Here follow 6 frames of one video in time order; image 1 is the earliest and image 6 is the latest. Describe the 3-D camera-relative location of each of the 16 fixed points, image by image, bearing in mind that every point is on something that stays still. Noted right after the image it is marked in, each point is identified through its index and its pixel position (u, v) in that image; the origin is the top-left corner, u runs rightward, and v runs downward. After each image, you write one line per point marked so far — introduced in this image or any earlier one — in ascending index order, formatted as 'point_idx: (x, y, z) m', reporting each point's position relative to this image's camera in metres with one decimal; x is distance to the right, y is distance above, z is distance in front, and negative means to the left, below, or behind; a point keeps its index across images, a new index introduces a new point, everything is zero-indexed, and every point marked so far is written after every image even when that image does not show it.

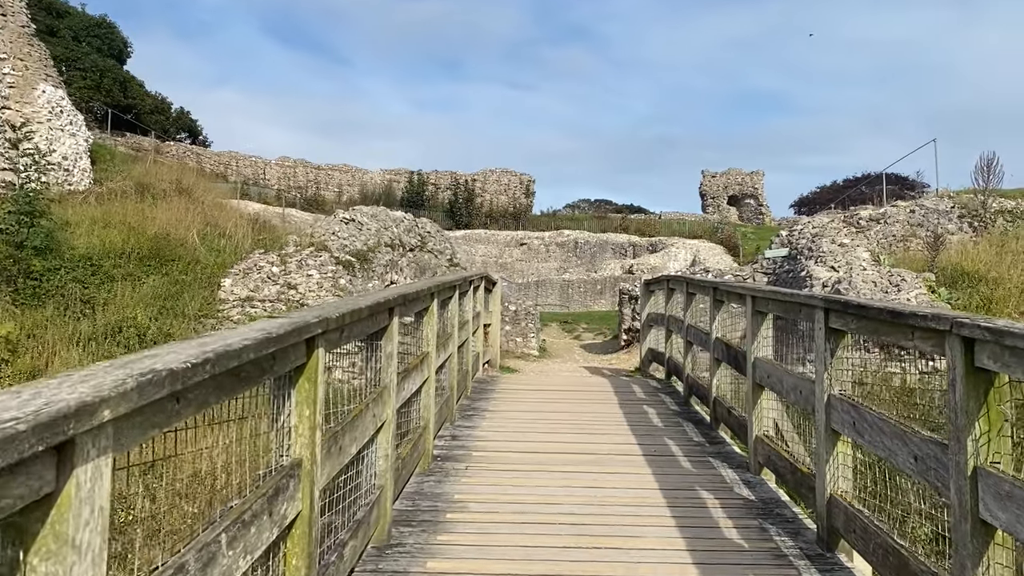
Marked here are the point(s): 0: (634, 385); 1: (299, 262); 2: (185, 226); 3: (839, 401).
0: (+1.0, -0.8, +7.2) m
1: (-2.3, +0.3, +9.2) m
2: (-3.7, +0.7, +9.8) m
3: (+1.2, -0.4, +3.0) m
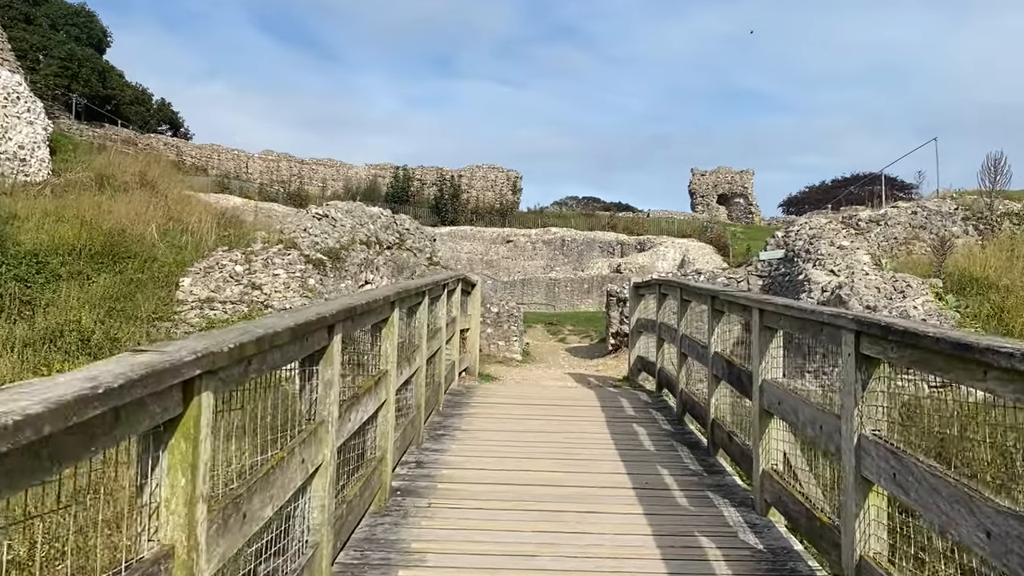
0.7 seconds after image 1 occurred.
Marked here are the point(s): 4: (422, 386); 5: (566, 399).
0: (+0.8, -0.8, +6.6) m
1: (-2.5, +0.3, +8.6) m
2: (-3.9, +0.7, +9.2) m
3: (+1.0, -0.5, +2.5) m
4: (-0.5, -0.5, +4.7) m
5: (+0.4, -0.8, +6.5) m
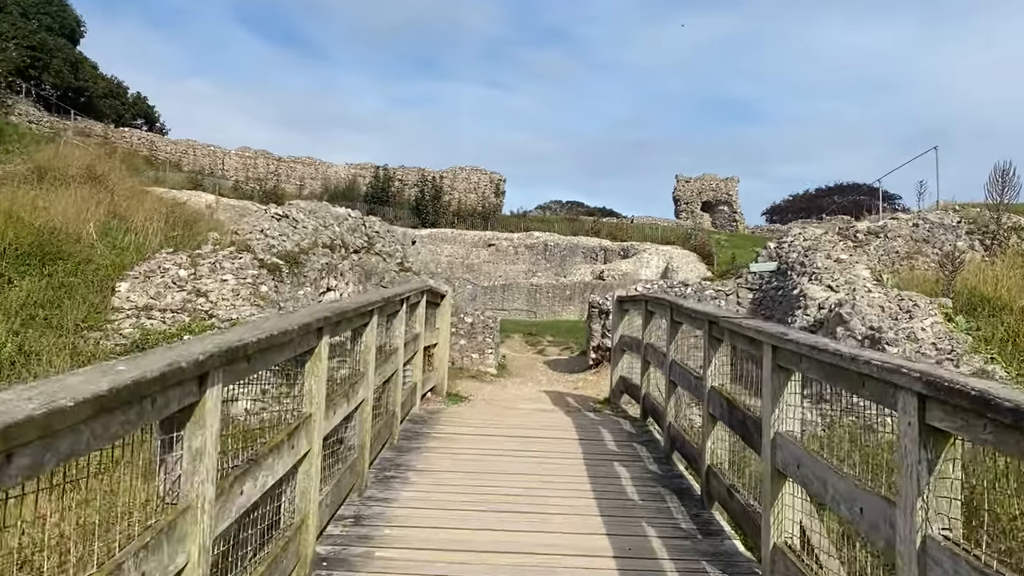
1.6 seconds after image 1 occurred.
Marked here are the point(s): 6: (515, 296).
0: (+0.6, -0.9, +5.9) m
1: (-2.7, +0.2, +7.9) m
2: (-4.2, +0.7, +8.4) m
3: (+0.9, -0.6, +1.8) m
4: (-0.7, -0.6, +4.0) m
5: (+0.2, -0.9, +5.8) m
6: (+0.1, -0.2, +19.9) m
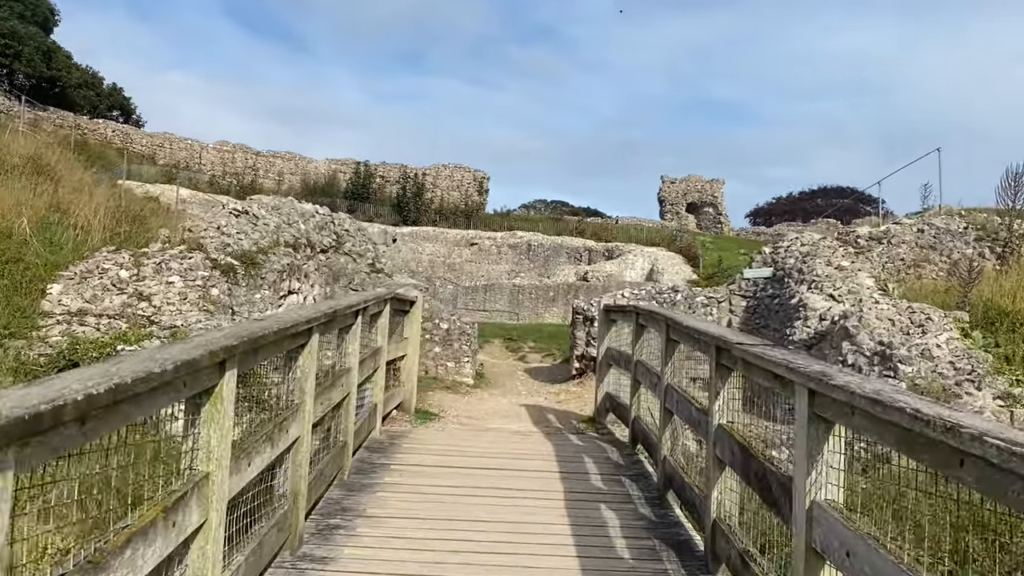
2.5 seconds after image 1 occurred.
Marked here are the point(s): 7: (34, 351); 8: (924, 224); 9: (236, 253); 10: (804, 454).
0: (+0.4, -1.0, +5.2) m
1: (-2.9, +0.2, +7.1) m
2: (-4.3, +0.7, +7.6) m
3: (+0.8, -0.6, +1.1) m
4: (-0.8, -0.7, +3.3) m
5: (0.0, -1.0, +5.1) m
6: (-0.3, -0.2, +19.2) m
7: (-3.2, -0.4, +5.8) m
8: (+4.5, +0.7, +9.4) m
9: (-2.6, +0.3, +8.0) m
10: (+0.8, -0.5, +2.4) m
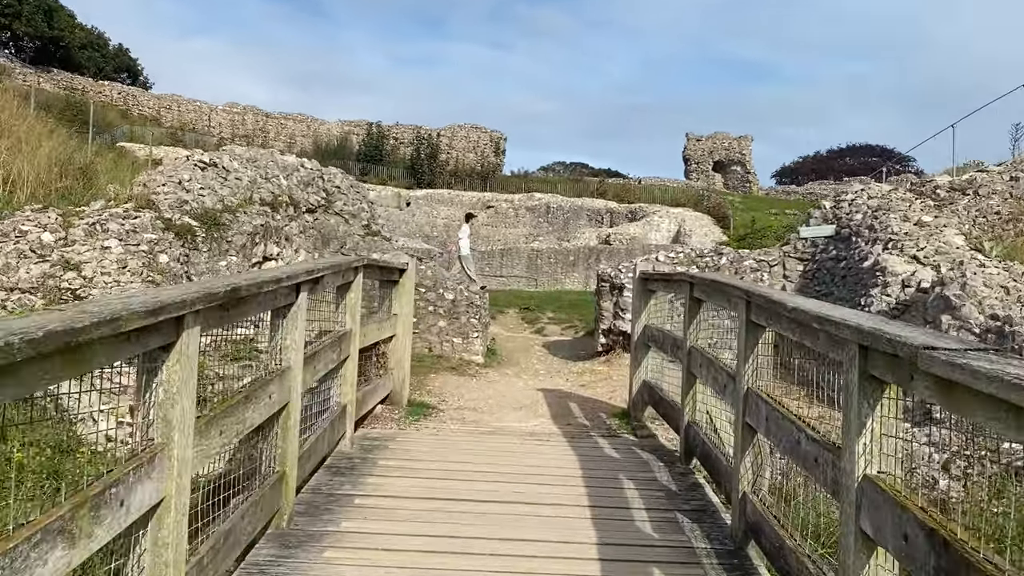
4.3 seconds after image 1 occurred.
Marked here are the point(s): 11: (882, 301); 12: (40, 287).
0: (+0.5, -0.8, +3.9) m
1: (-2.8, +0.4, +5.8) m
2: (-4.2, +0.9, +6.3) m
3: (+0.8, -0.6, -0.2) m
4: (-0.8, -0.6, +2.0) m
5: (+0.1, -0.8, +3.8) m
6: (0.0, +0.5, +17.9) m
7: (-3.1, -0.3, +4.5) m
8: (+4.6, +1.1, +7.9) m
9: (-2.4, +0.6, +6.7) m
10: (+0.8, -0.4, +1.0) m
11: (+2.7, -0.1, +6.3) m
12: (-2.8, 0.0, +5.2) m
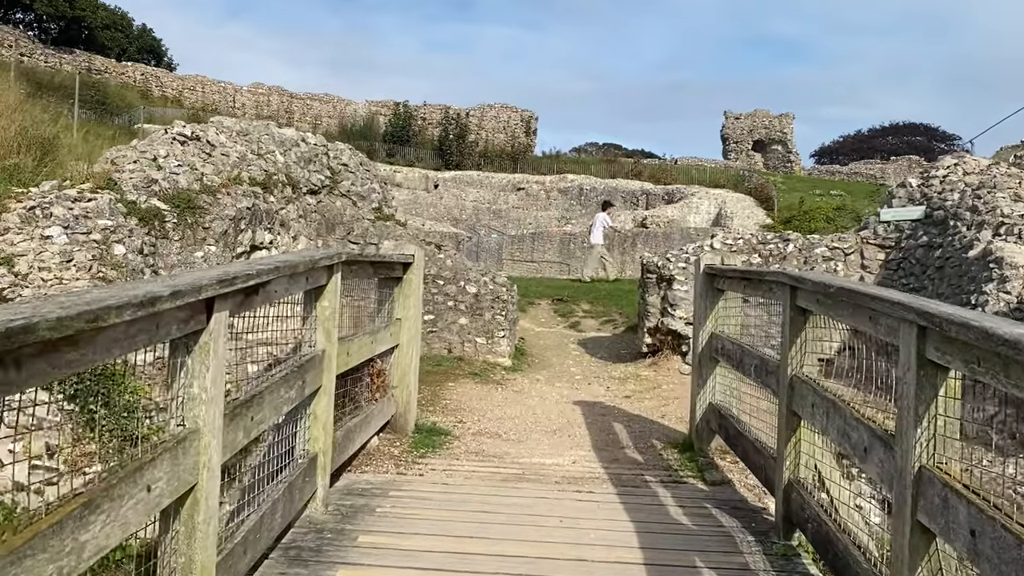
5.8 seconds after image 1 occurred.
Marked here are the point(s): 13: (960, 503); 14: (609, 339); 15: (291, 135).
0: (+0.6, -0.9, +2.8) m
1: (-2.7, +0.4, +4.8) m
2: (-4.1, +0.9, +5.3) m
3: (+0.7, -0.7, -1.3) m
4: (-0.7, -0.6, +0.9) m
5: (+0.2, -0.8, +2.7) m
6: (+0.6, +0.8, +16.8) m
7: (-3.0, -0.3, +3.5) m
8: (+4.9, +1.1, +6.6) m
9: (-2.2, +0.6, +5.7) m
10: (+0.8, -0.5, -0.1) m
11: (+2.9, -0.1, +5.1) m
12: (-2.7, 0.0, +4.2) m
13: (+0.9, -0.4, +1.7) m
14: (+1.0, -0.5, +9.0) m
15: (-1.9, +1.3, +7.4) m
